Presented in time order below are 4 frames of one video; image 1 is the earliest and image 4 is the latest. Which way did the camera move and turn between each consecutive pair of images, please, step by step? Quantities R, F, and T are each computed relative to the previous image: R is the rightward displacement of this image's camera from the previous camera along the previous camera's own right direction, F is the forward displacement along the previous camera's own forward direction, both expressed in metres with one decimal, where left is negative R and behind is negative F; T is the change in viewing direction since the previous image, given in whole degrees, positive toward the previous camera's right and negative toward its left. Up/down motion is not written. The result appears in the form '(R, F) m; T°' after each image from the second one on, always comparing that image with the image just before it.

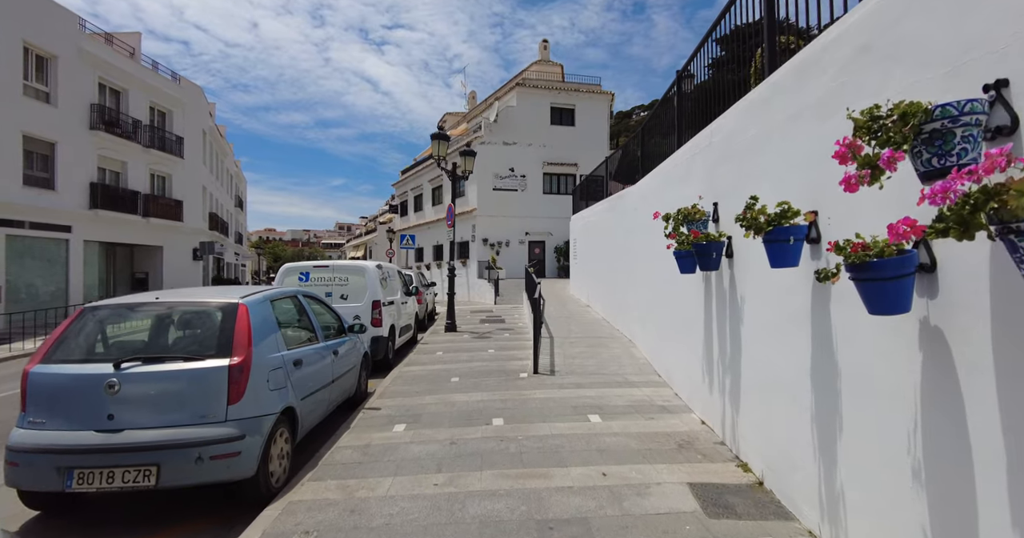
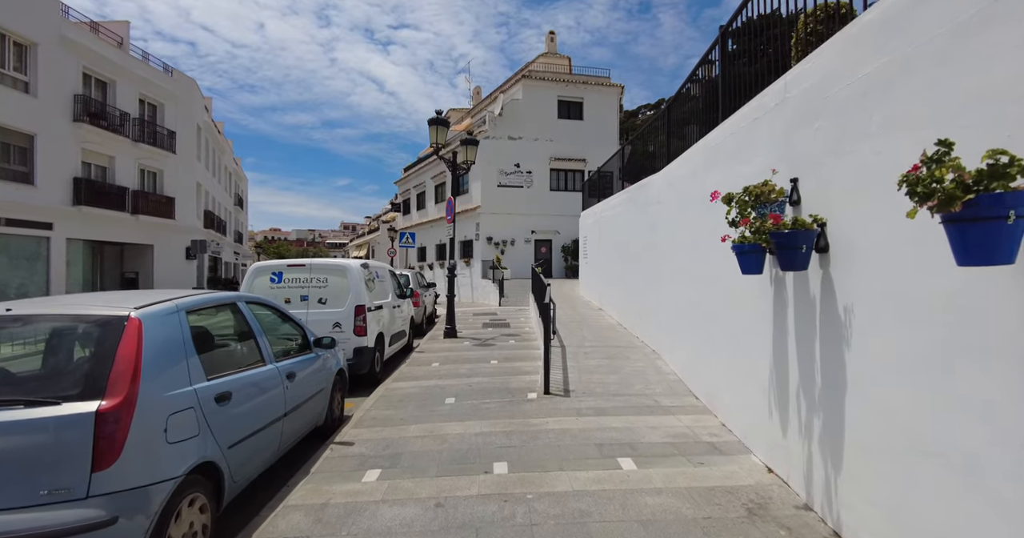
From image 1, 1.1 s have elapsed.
(0.0, +1.2) m; -1°
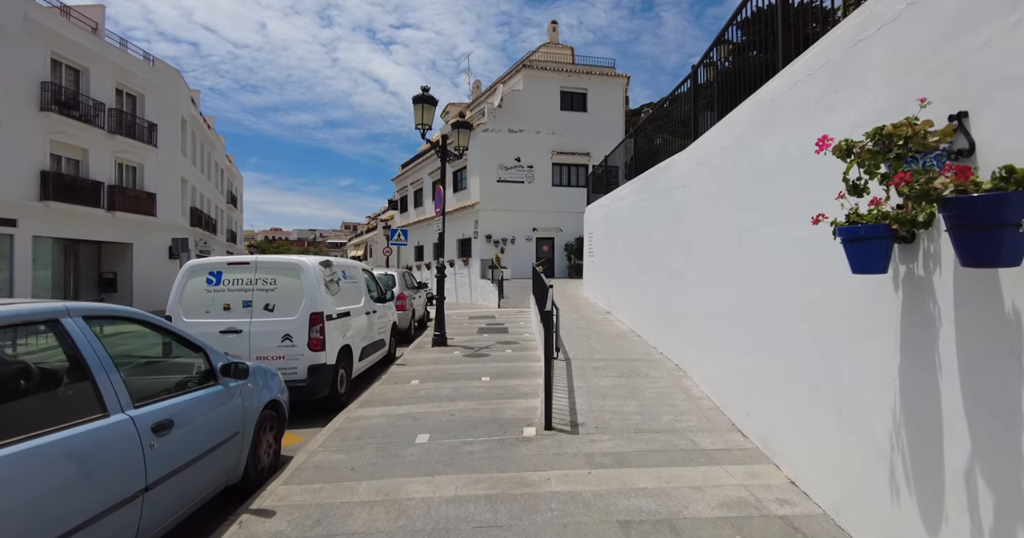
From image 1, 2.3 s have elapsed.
(+0.1, +1.4) m; 0°
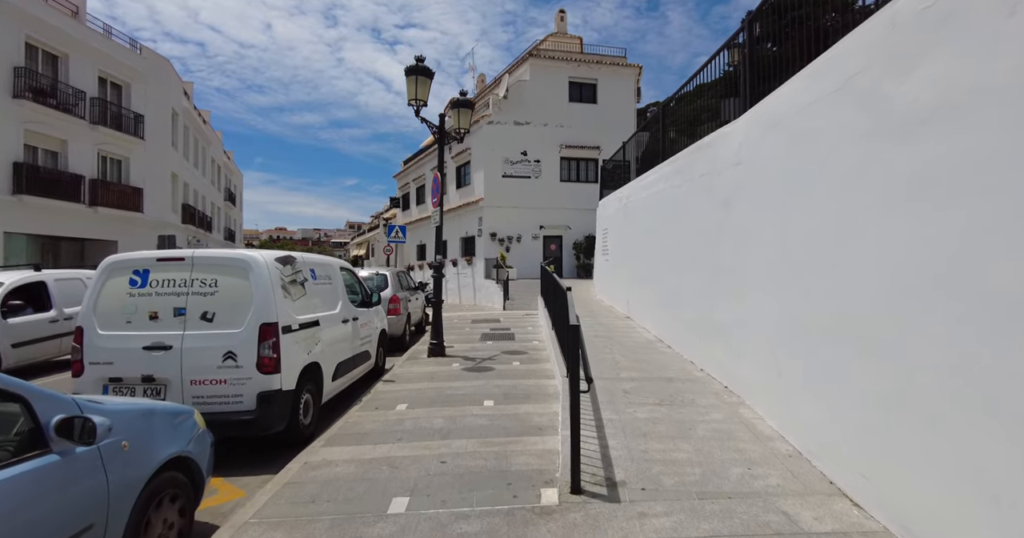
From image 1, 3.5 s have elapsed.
(-0.1, +1.3) m; -1°
